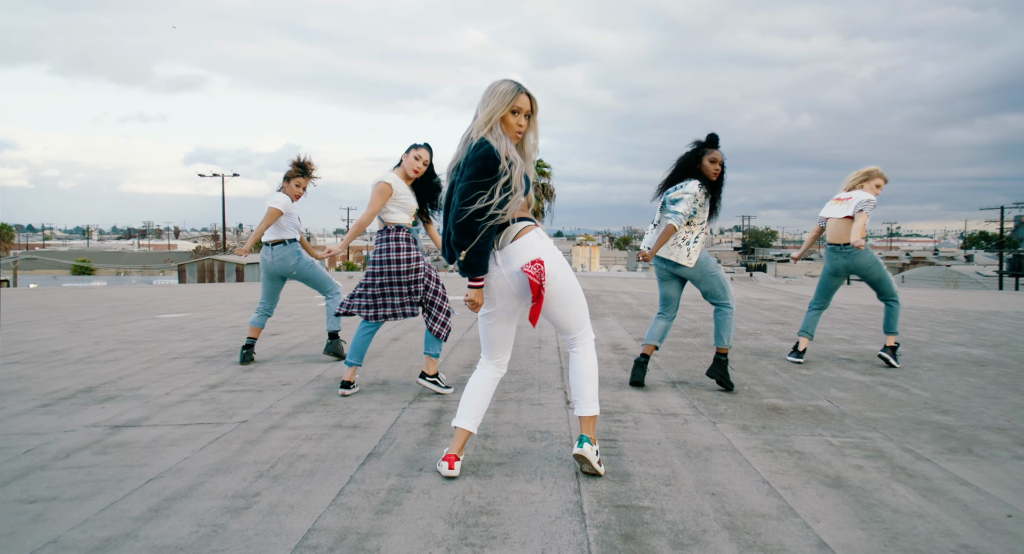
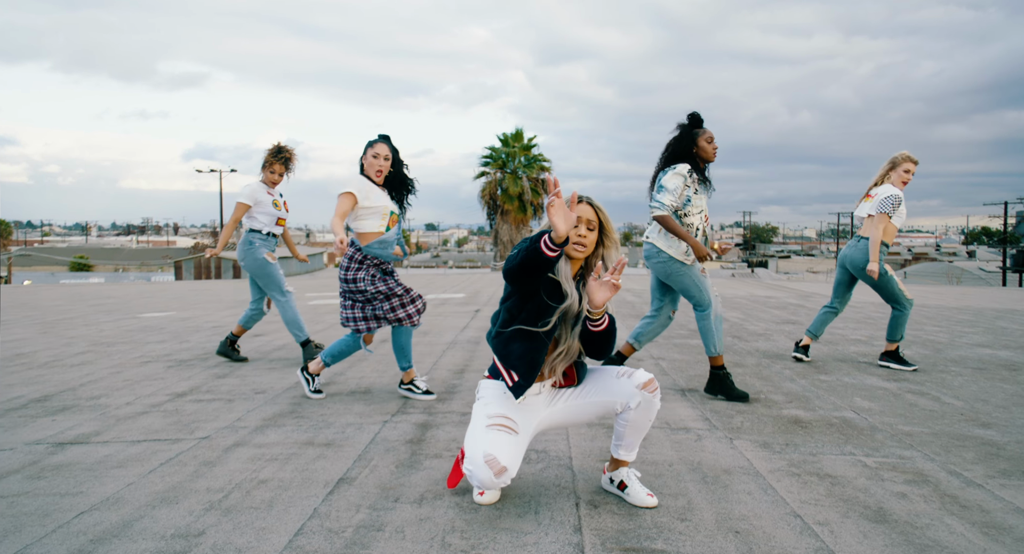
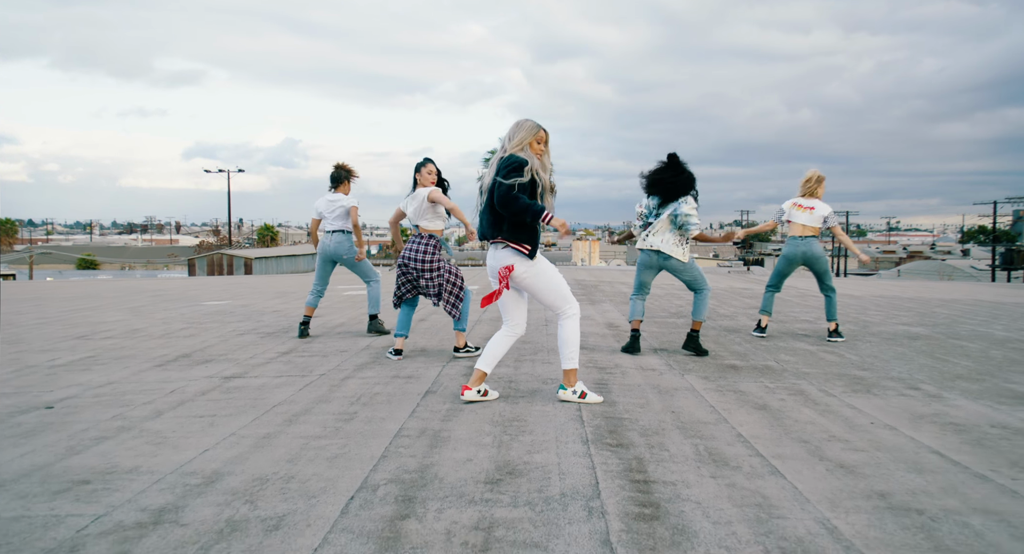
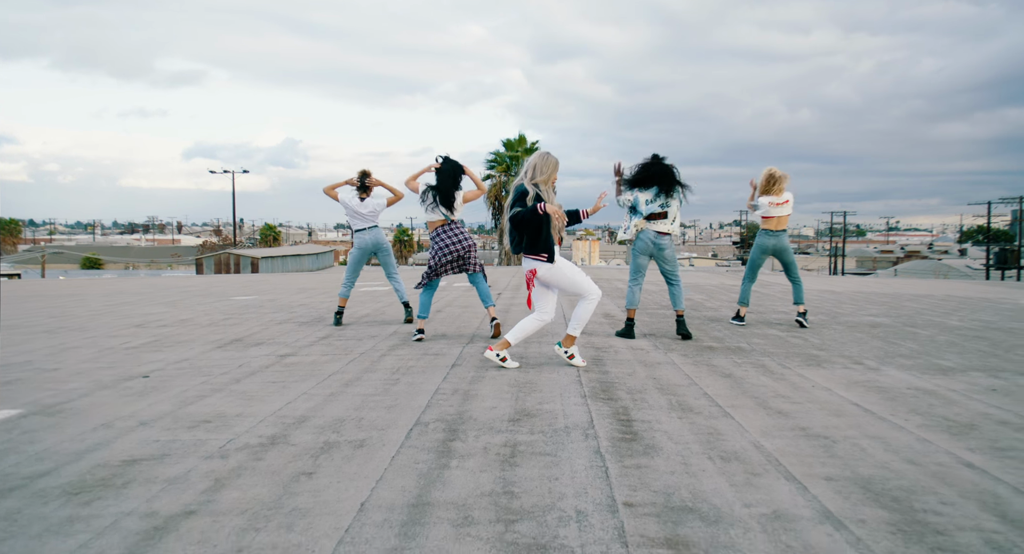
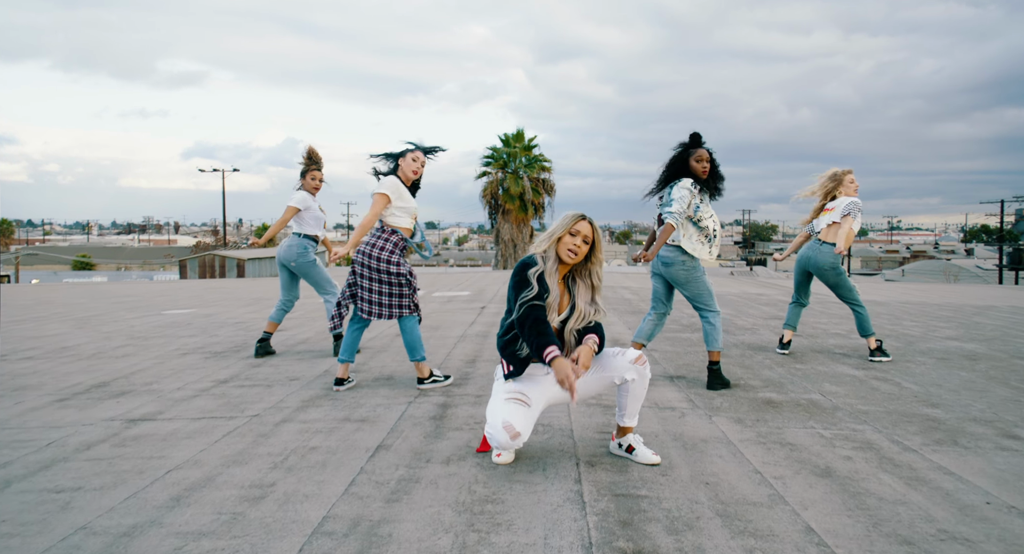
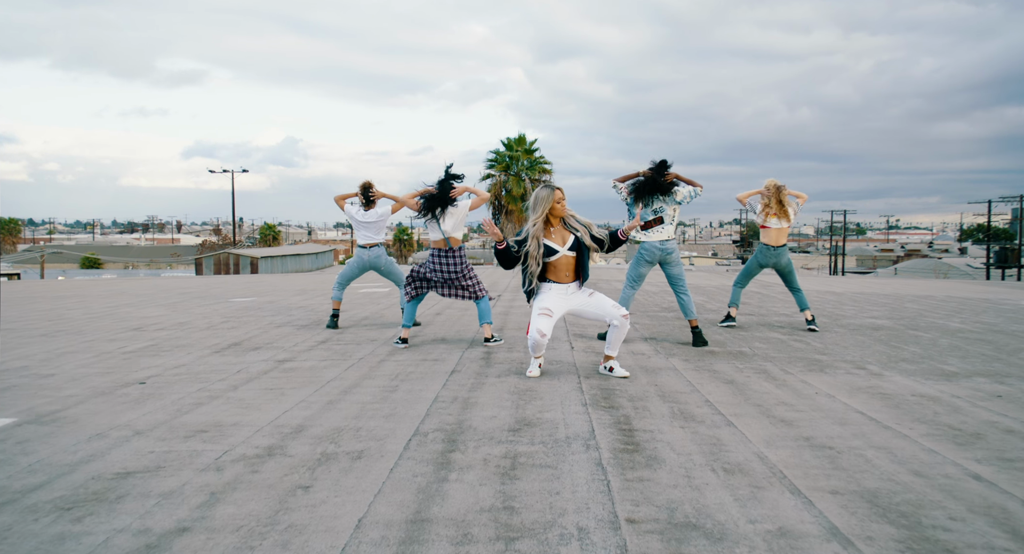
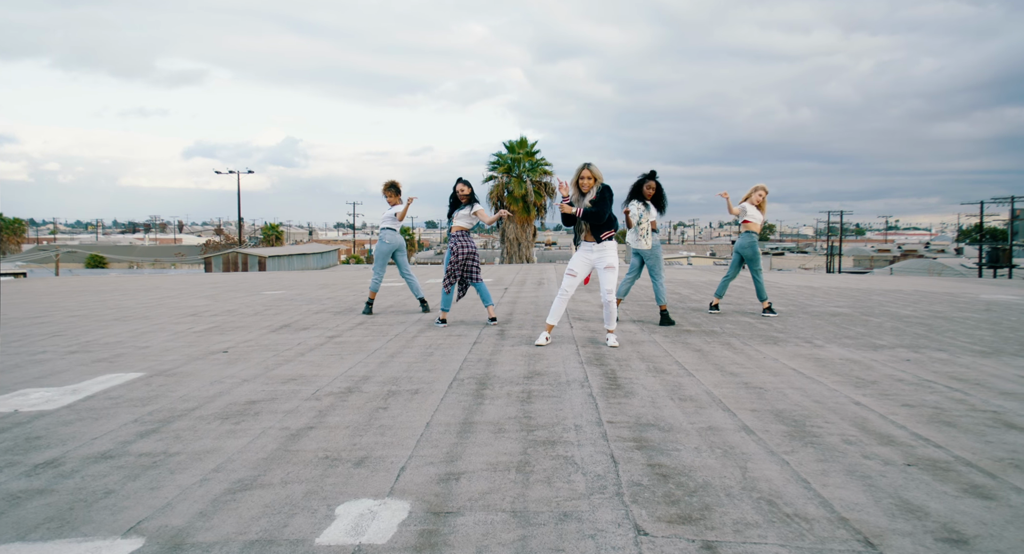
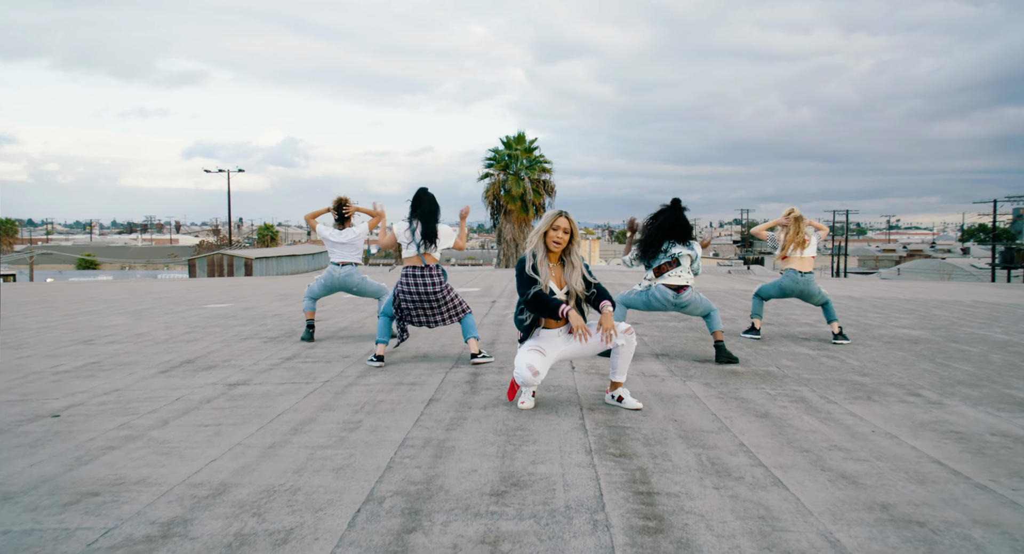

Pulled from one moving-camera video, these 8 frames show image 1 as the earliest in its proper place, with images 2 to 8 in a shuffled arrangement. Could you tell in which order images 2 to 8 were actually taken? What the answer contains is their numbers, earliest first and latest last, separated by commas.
3, 4, 7, 6, 8, 5, 2
